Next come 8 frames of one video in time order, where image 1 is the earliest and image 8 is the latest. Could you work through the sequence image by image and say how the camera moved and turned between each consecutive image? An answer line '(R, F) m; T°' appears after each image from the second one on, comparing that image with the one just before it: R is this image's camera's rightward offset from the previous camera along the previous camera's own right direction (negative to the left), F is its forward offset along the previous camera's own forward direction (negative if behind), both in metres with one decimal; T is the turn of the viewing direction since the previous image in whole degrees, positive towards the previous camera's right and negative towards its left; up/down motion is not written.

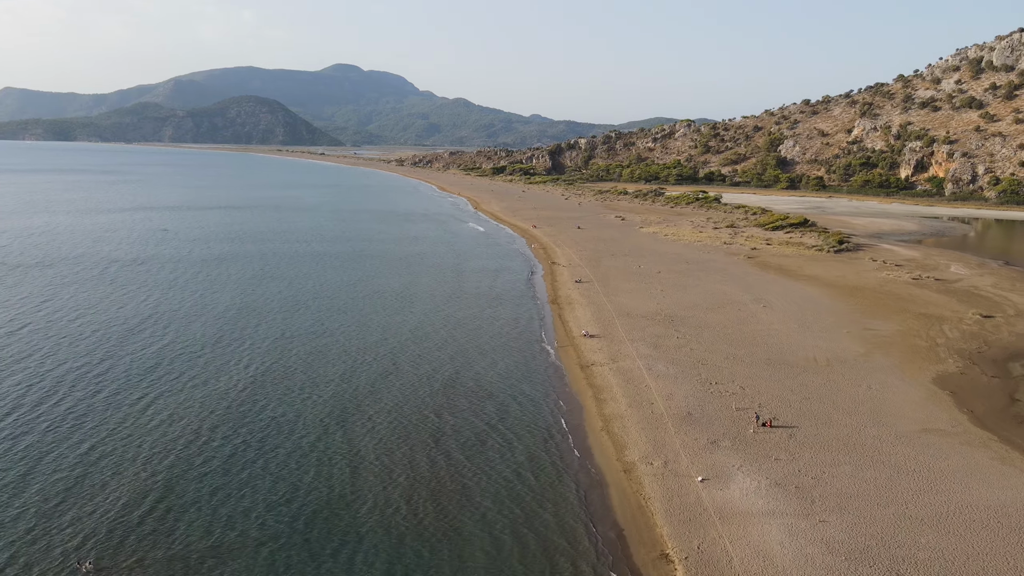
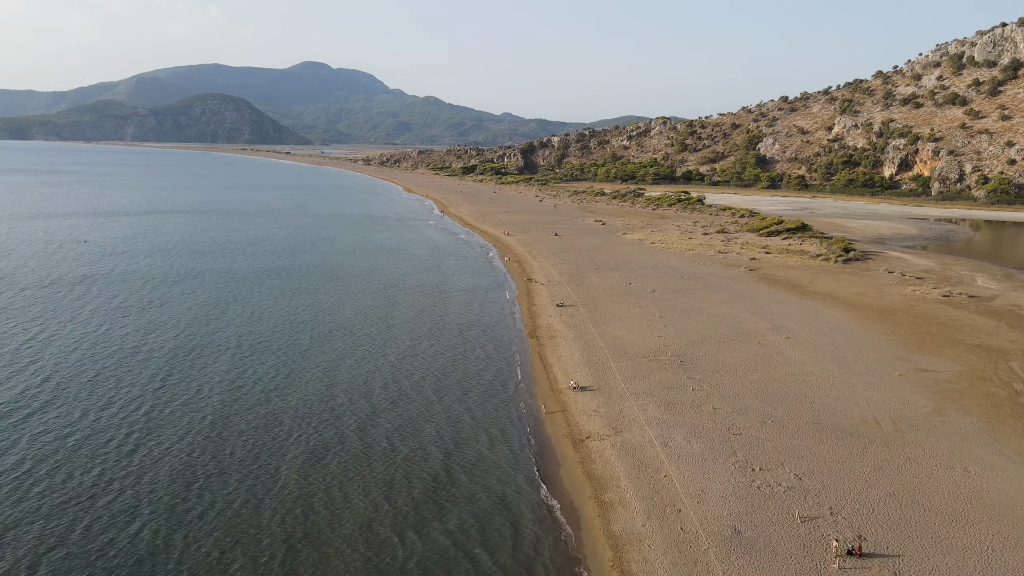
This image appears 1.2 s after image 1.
(+0.1, +4.9) m; +2°
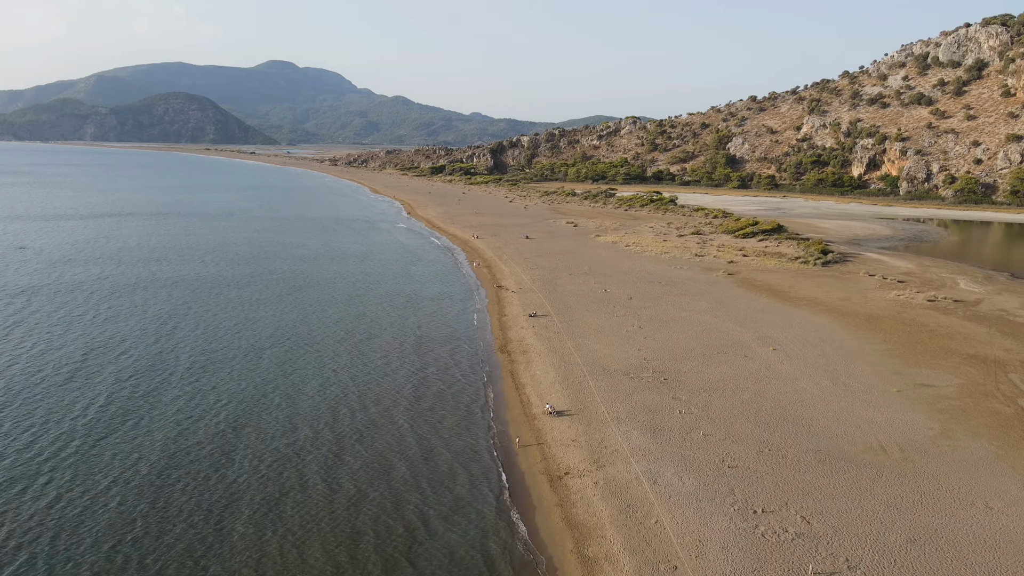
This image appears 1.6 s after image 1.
(+0.1, +1.6) m; +2°
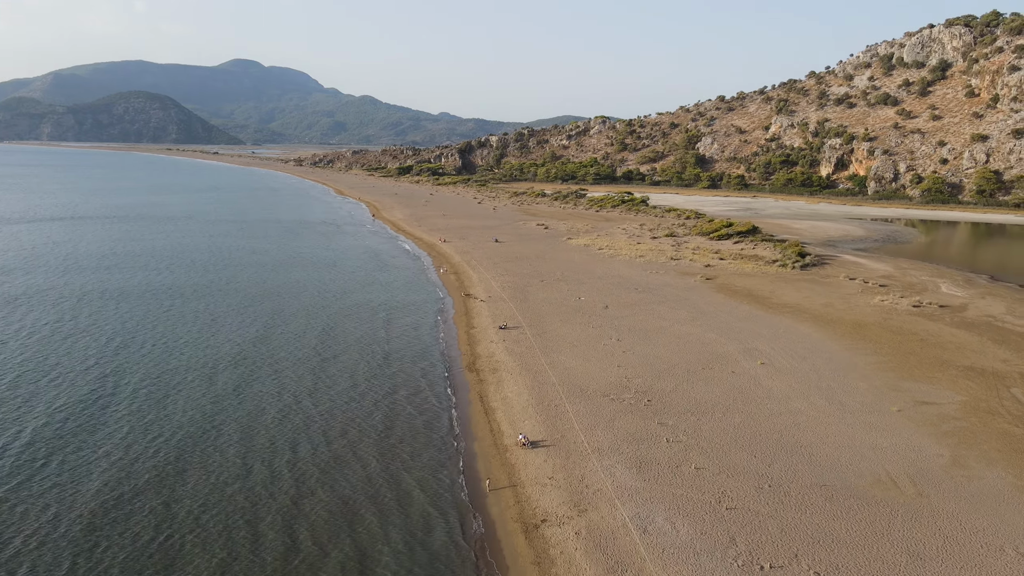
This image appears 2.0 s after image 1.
(0.0, +1.6) m; +2°
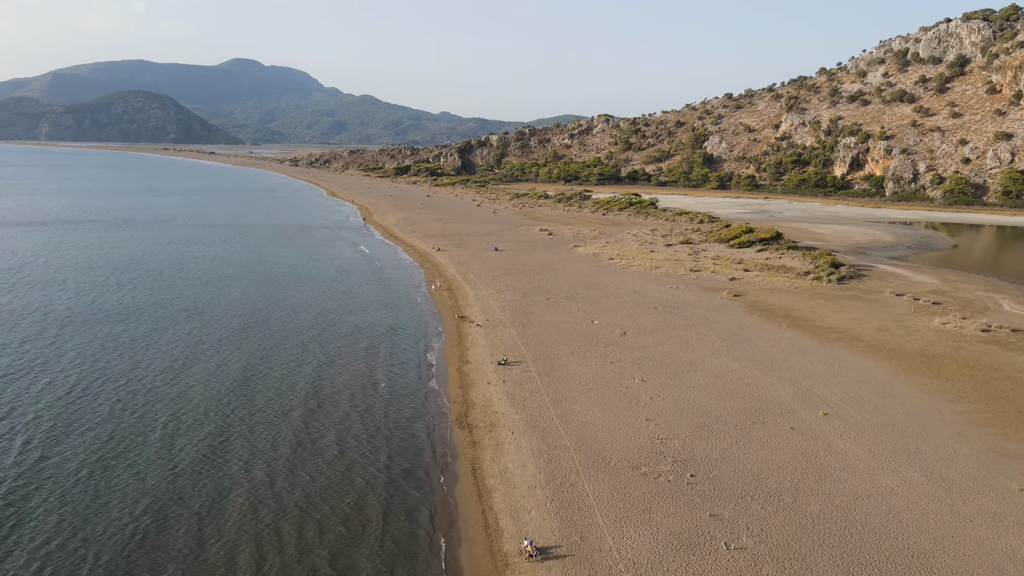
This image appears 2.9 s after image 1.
(0.0, +3.7) m; 0°
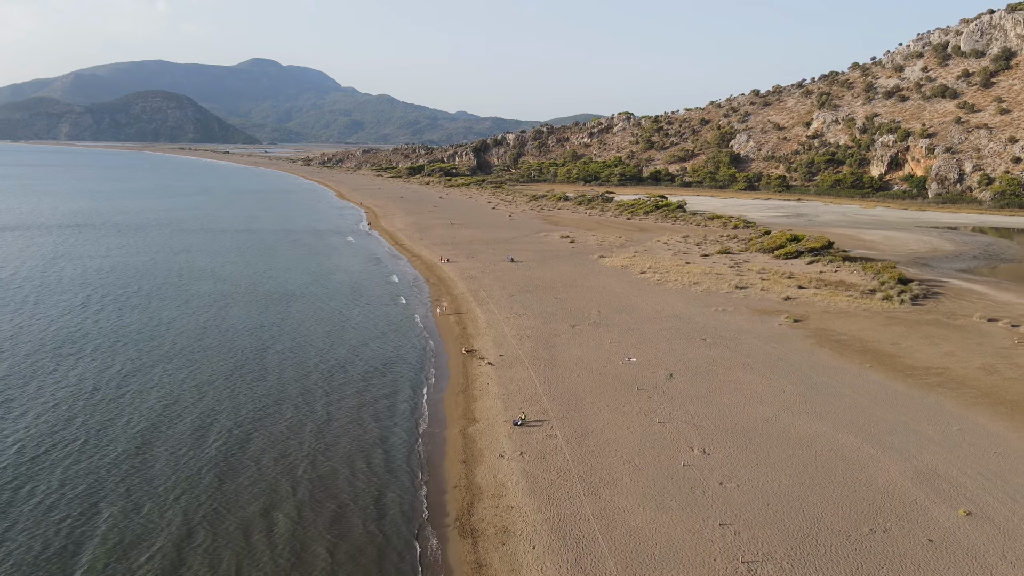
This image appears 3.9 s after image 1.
(-0.1, +4.1) m; -1°
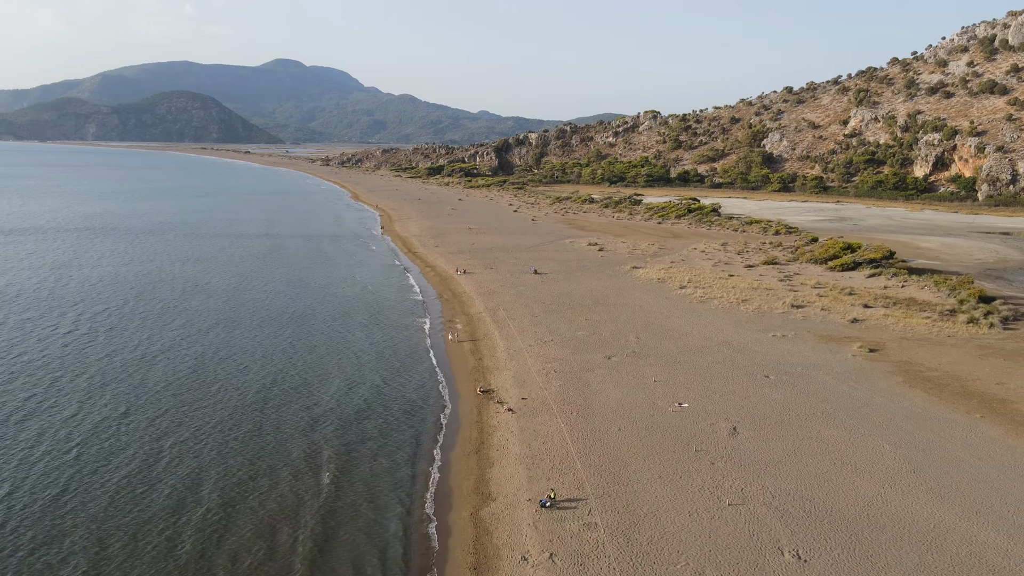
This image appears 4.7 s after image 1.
(-0.1, +3.3) m; -2°
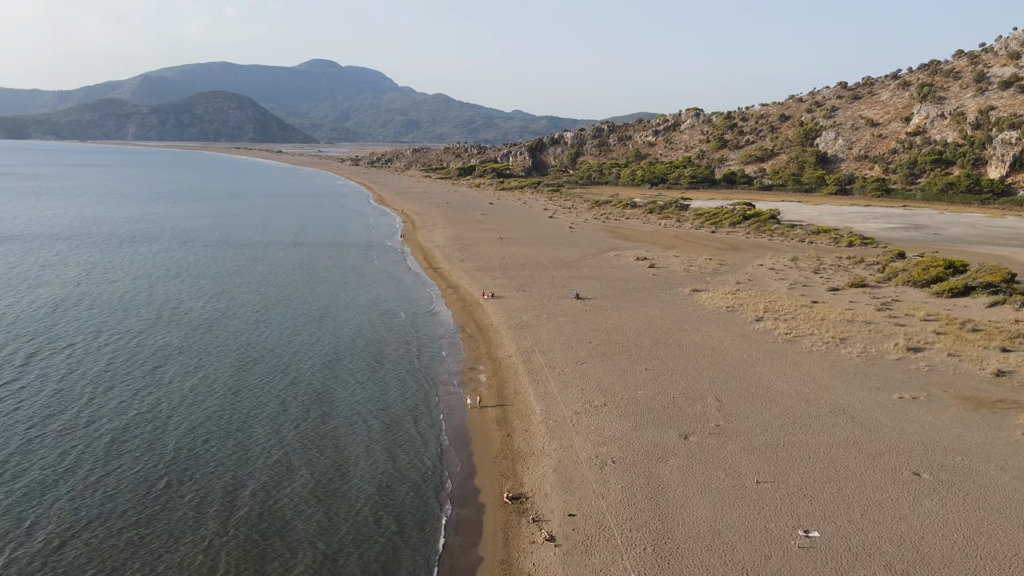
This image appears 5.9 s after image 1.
(-0.2, +4.9) m; -3°
